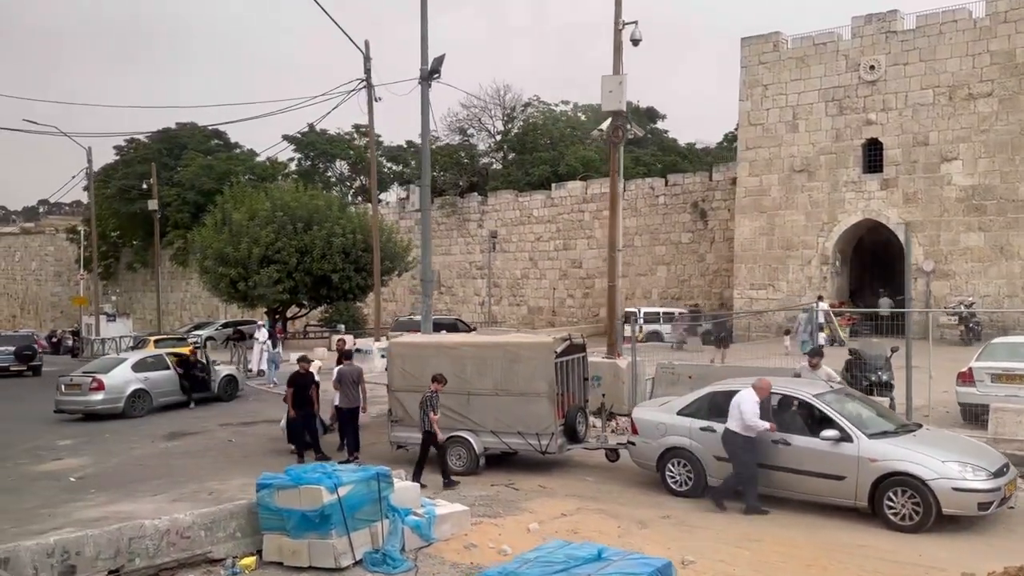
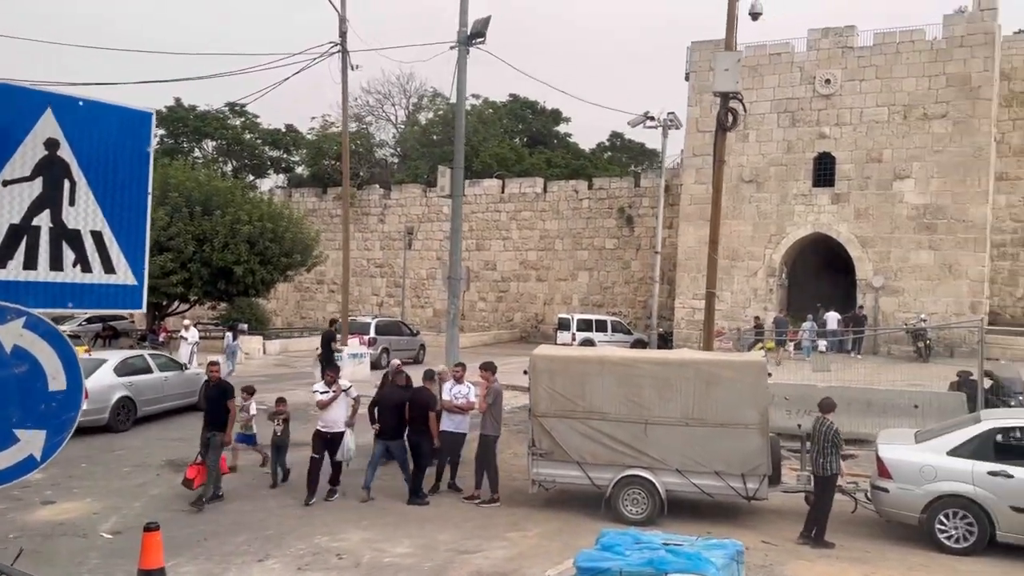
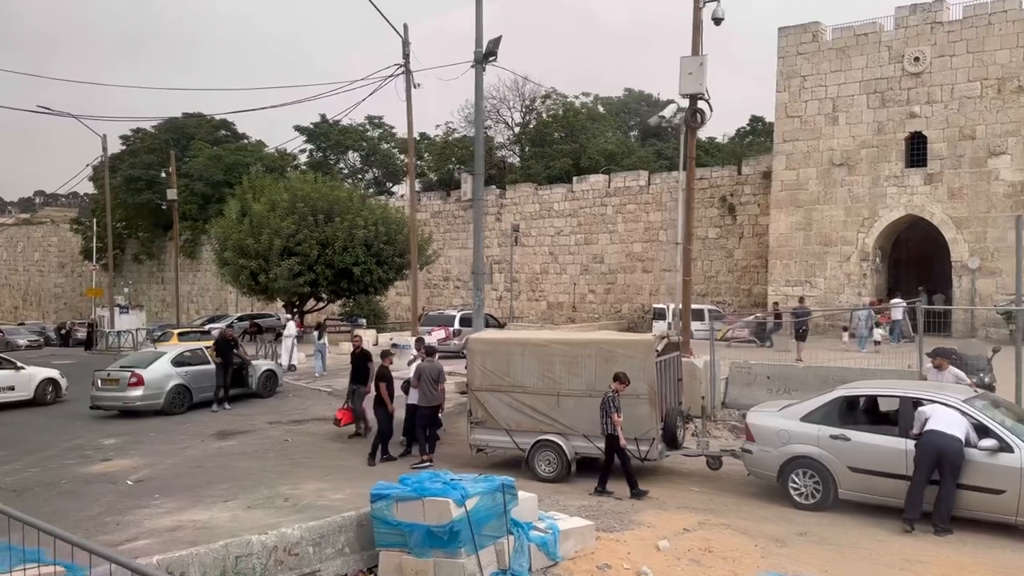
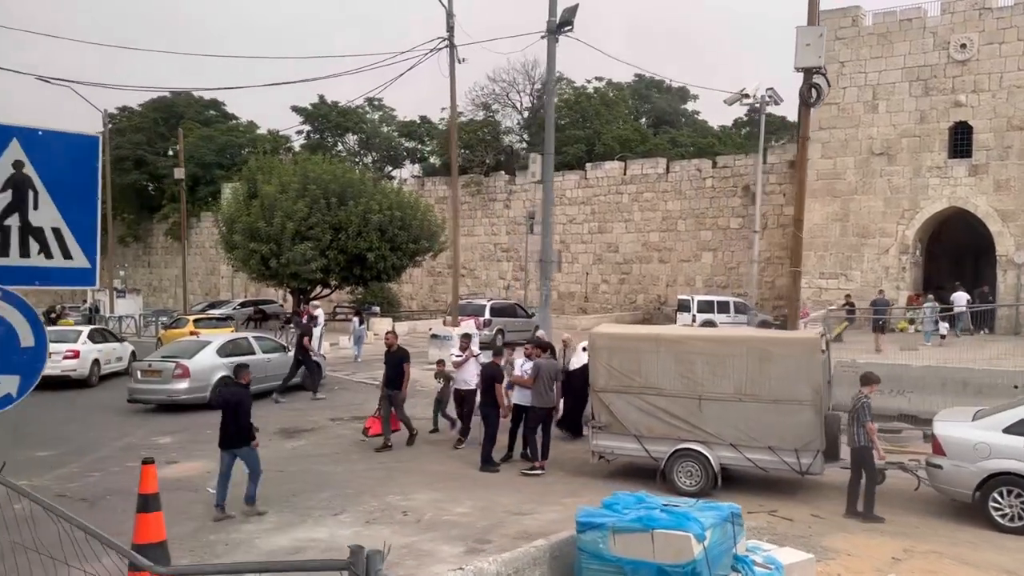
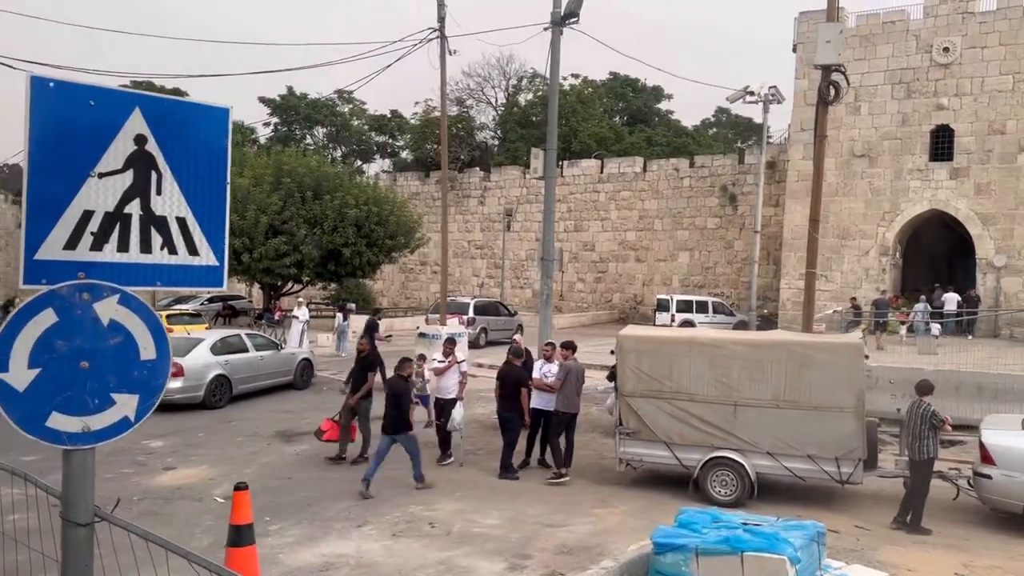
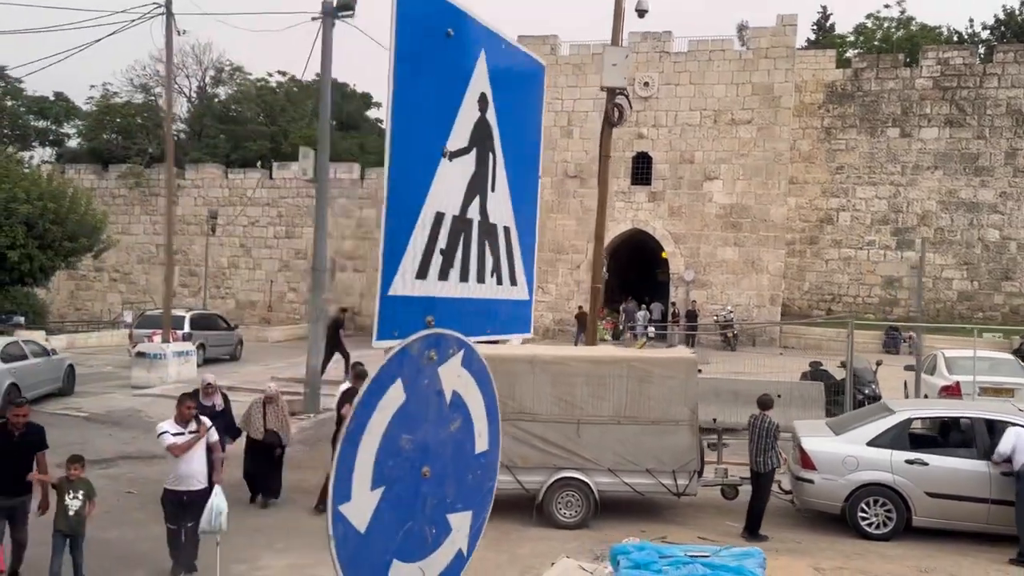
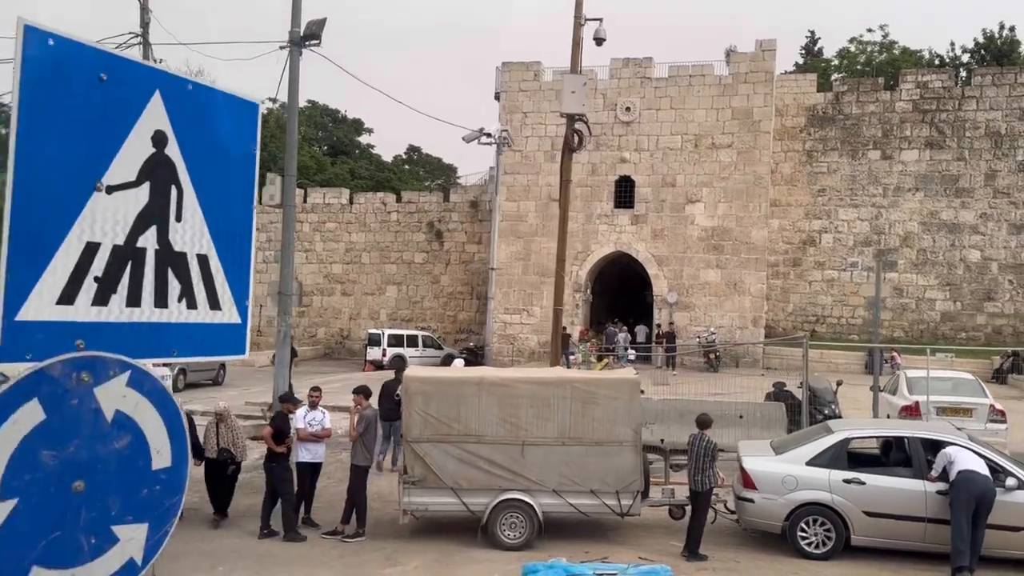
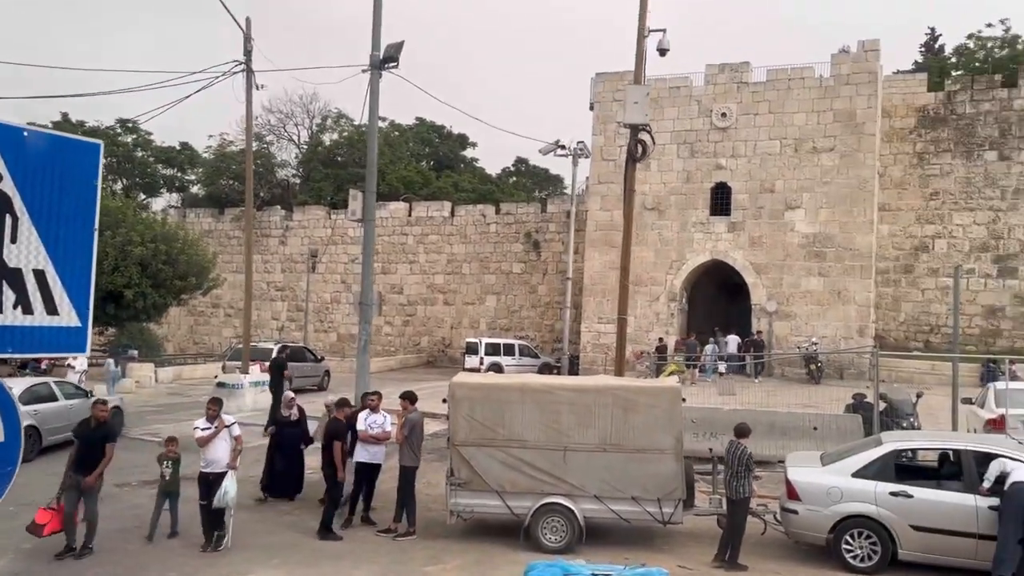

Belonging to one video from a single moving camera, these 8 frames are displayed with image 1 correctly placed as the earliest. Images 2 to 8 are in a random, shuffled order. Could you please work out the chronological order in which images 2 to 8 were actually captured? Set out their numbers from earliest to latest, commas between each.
3, 4, 5, 2, 8, 7, 6
